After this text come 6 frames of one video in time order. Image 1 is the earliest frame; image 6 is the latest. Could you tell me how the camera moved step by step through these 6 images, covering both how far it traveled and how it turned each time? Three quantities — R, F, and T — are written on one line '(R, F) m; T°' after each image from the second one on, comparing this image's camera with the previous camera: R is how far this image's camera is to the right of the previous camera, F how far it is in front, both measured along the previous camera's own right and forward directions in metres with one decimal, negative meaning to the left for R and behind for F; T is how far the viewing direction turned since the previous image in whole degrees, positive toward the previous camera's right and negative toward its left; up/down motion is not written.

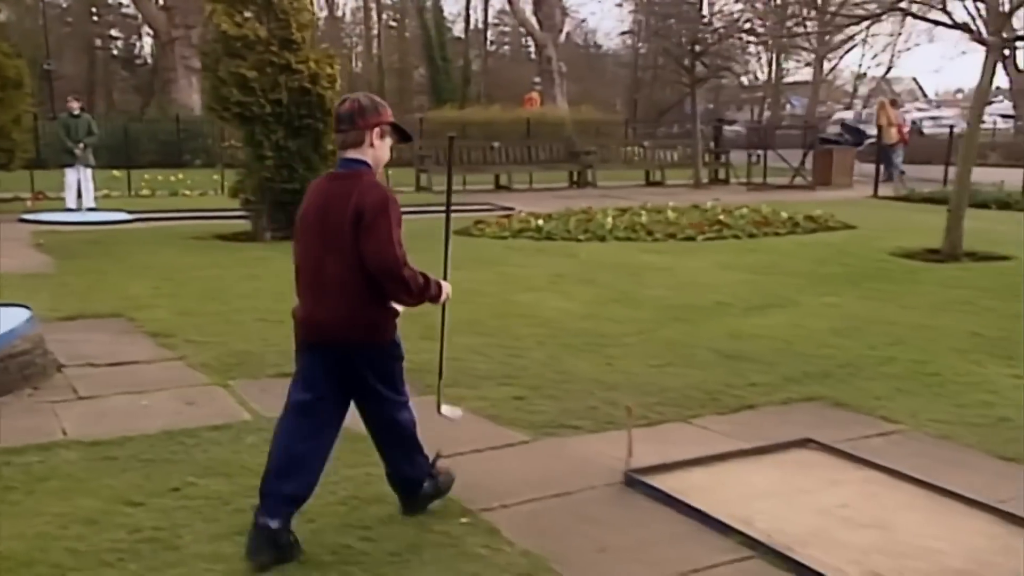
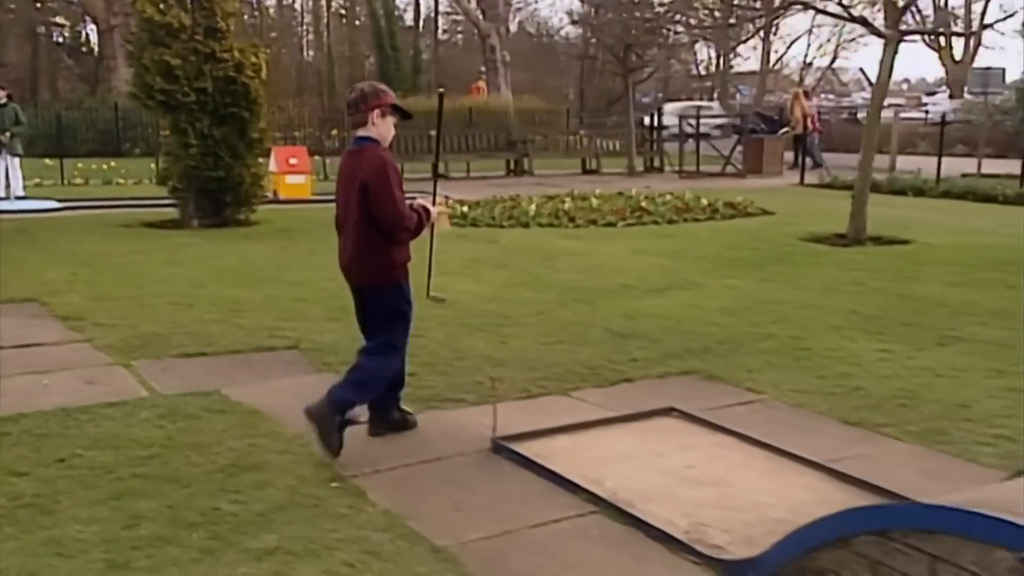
(+0.4, -0.3) m; +3°
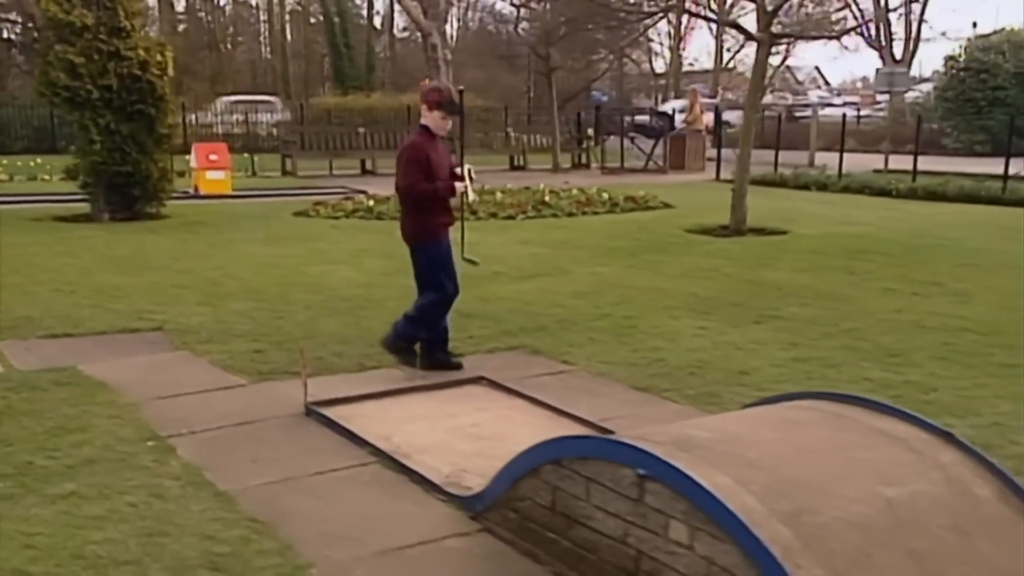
(+0.8, -0.6) m; +2°
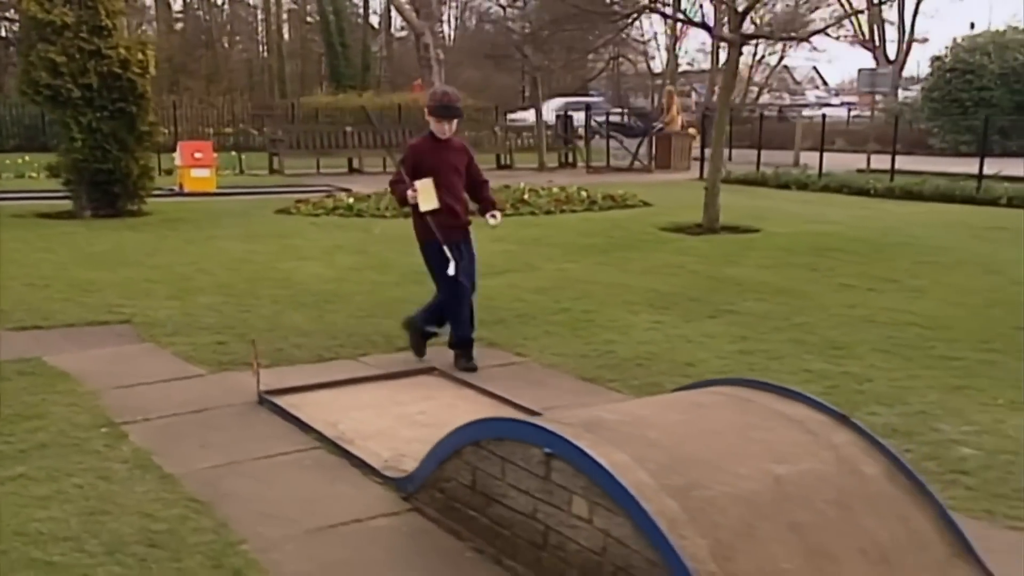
(+0.3, -0.2) m; 0°
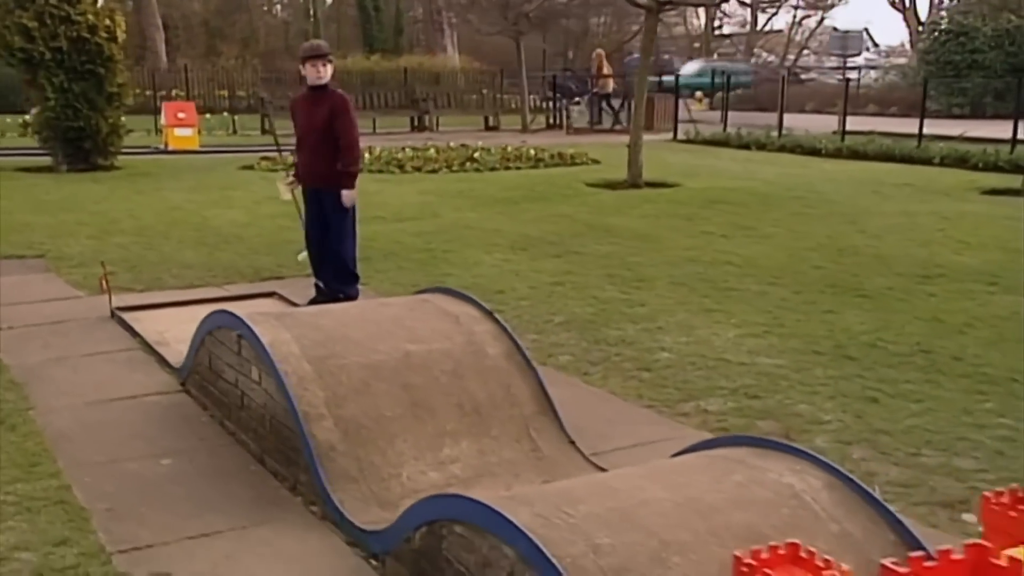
(+1.5, -1.0) m; -2°
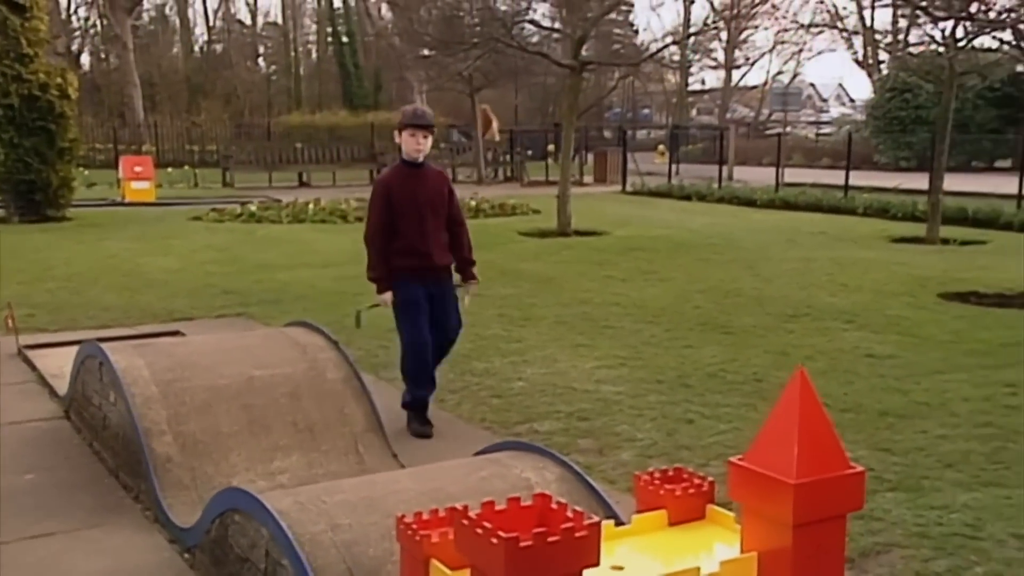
(+0.7, -0.5) m; +1°
